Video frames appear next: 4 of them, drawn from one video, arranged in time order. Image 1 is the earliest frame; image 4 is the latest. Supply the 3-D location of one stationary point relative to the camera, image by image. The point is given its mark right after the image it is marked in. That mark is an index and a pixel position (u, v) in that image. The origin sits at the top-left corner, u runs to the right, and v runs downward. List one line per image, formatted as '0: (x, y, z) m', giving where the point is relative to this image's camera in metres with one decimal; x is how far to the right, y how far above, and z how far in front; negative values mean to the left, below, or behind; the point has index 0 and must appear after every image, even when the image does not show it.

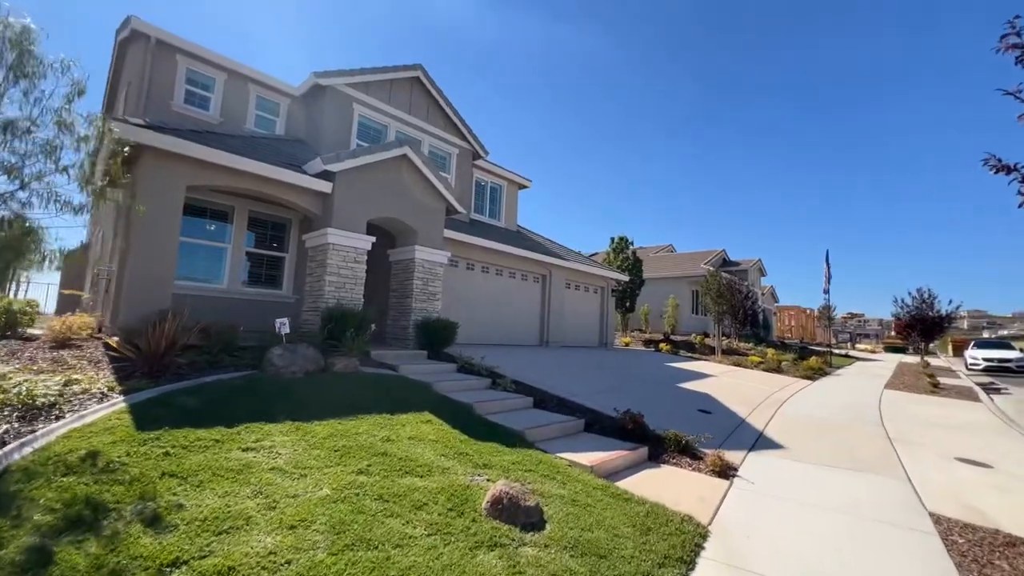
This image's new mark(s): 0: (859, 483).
0: (+5.1, -2.9, +6.3) m
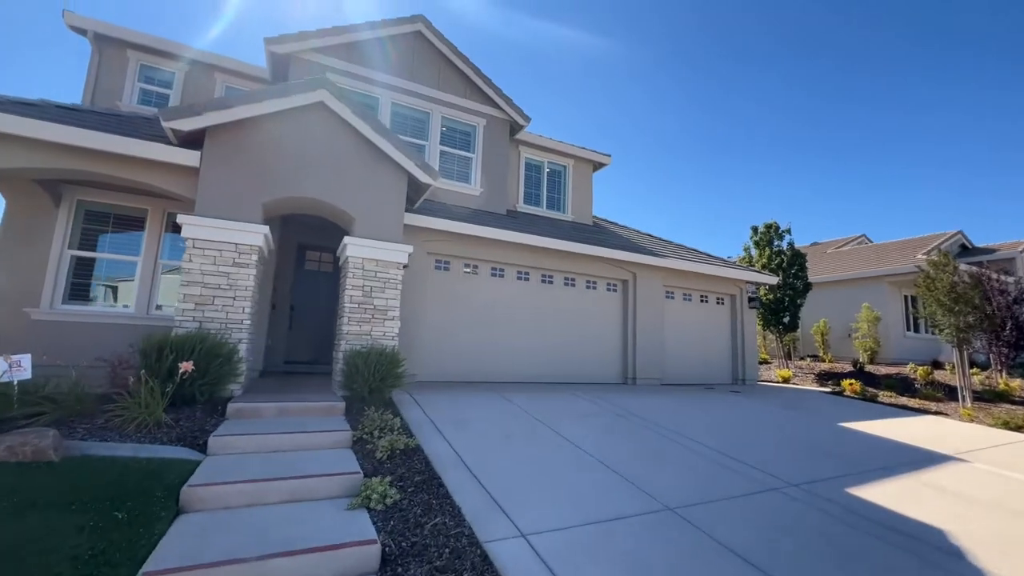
0: (+2.5, -2.4, -0.3) m
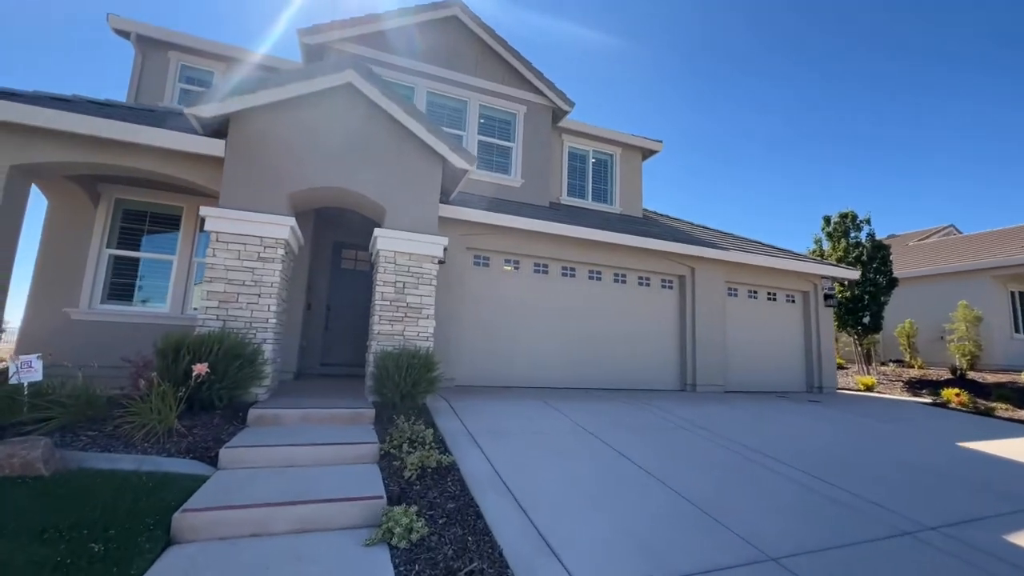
0: (+2.5, -2.2, -1.4) m
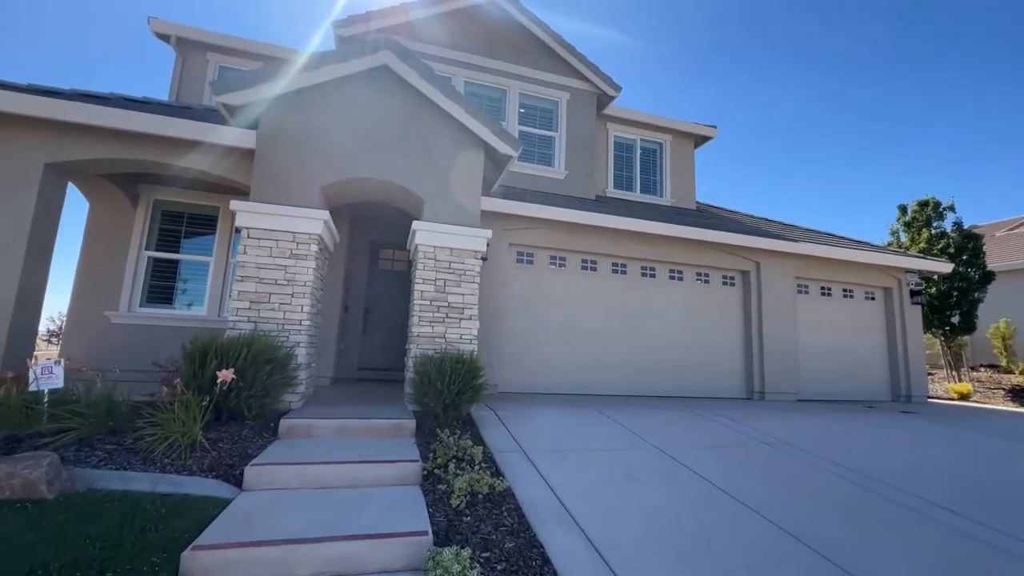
0: (+2.6, -2.1, -2.4) m
